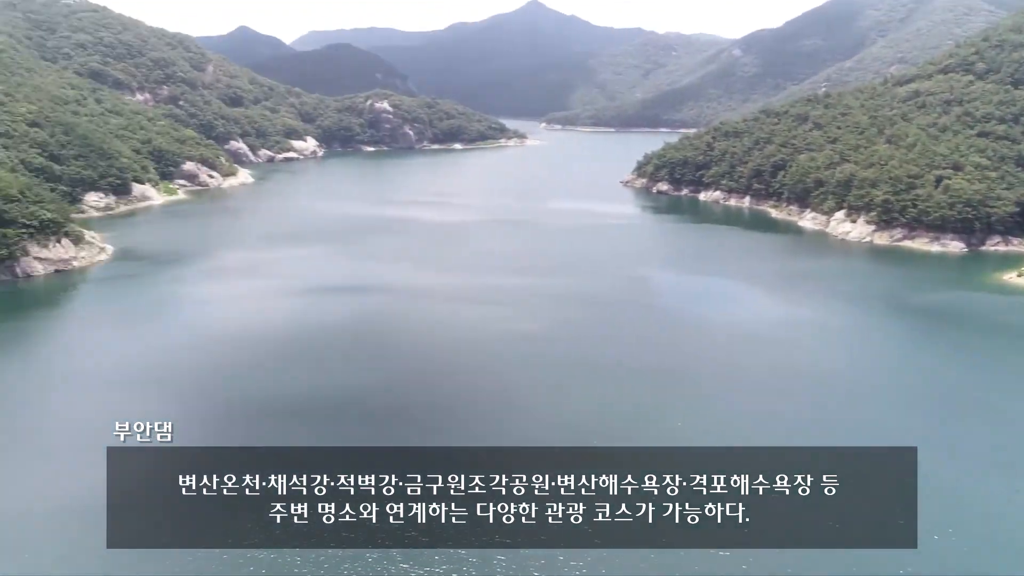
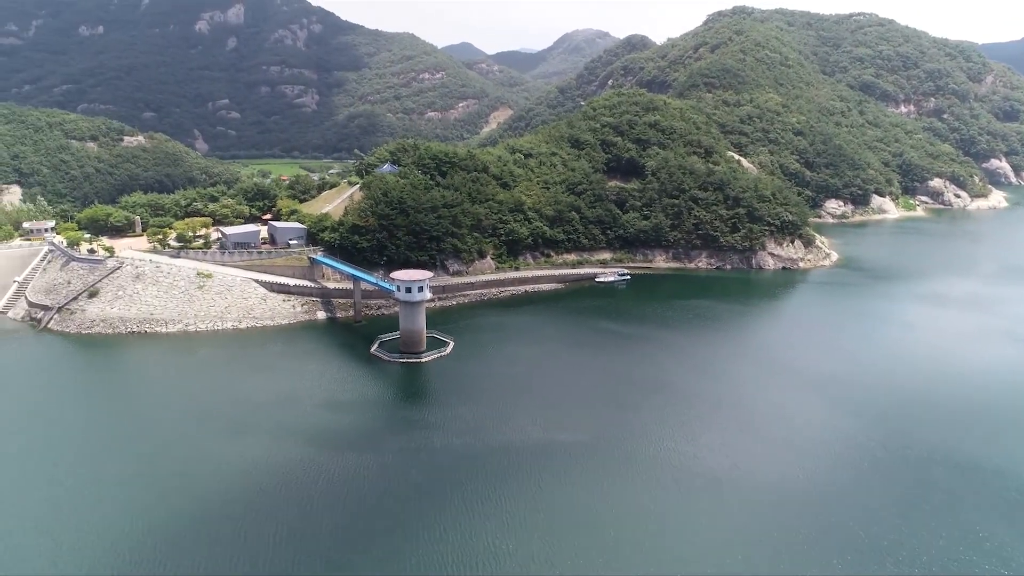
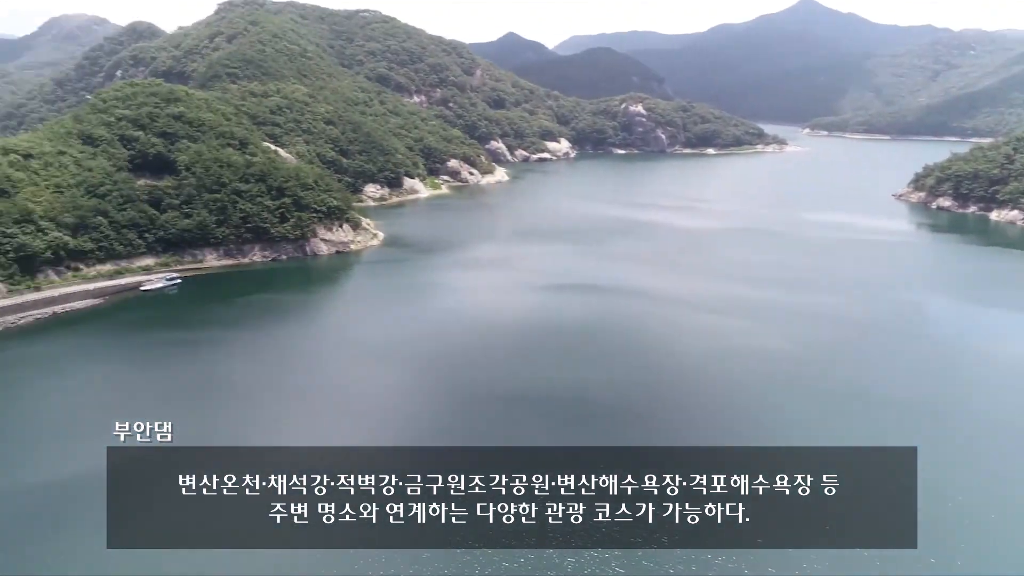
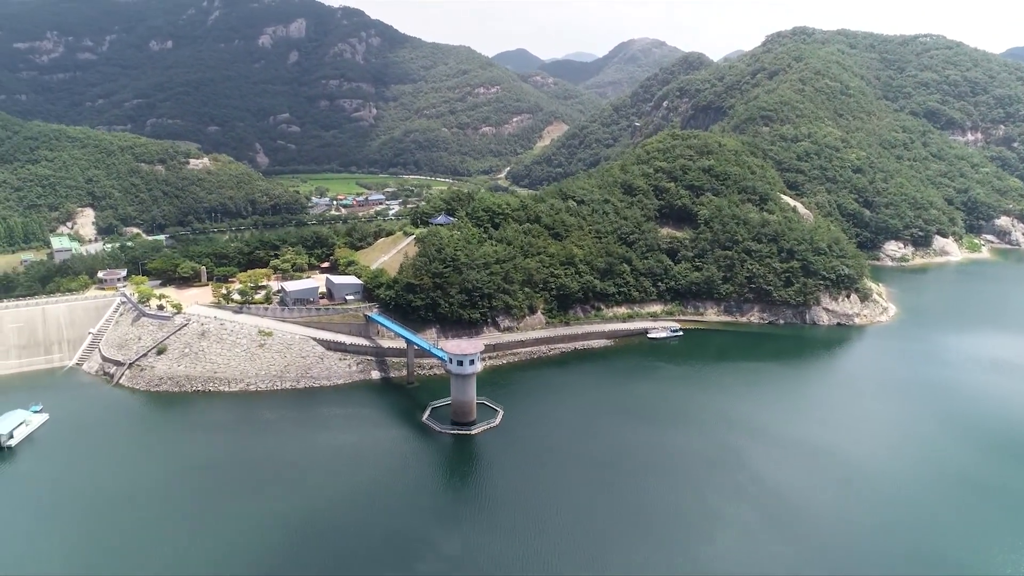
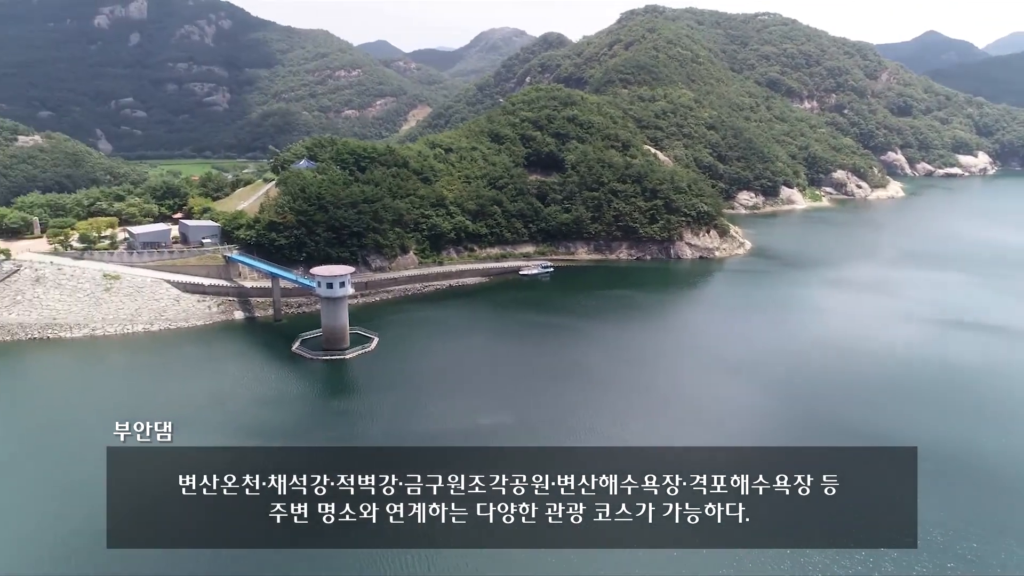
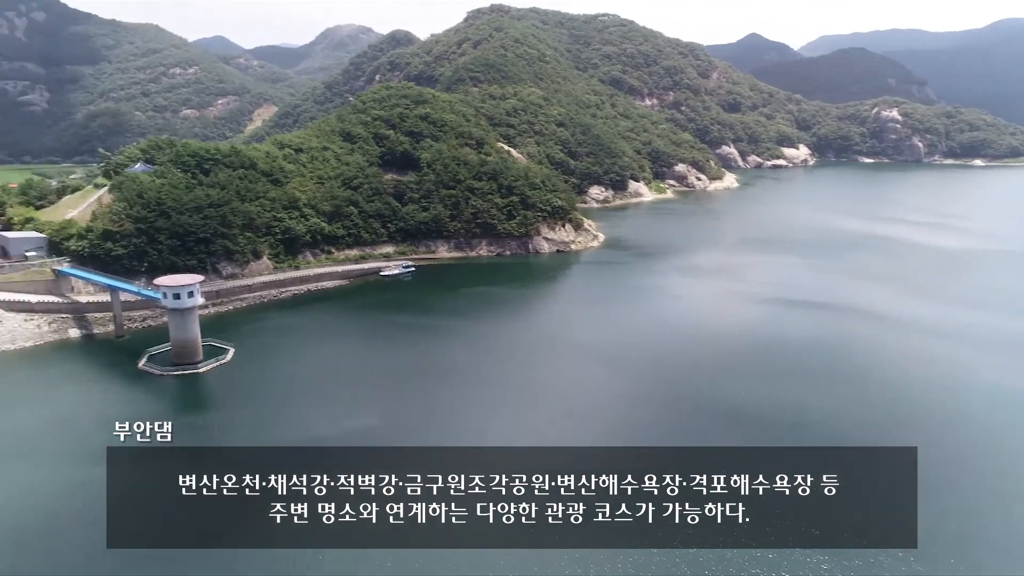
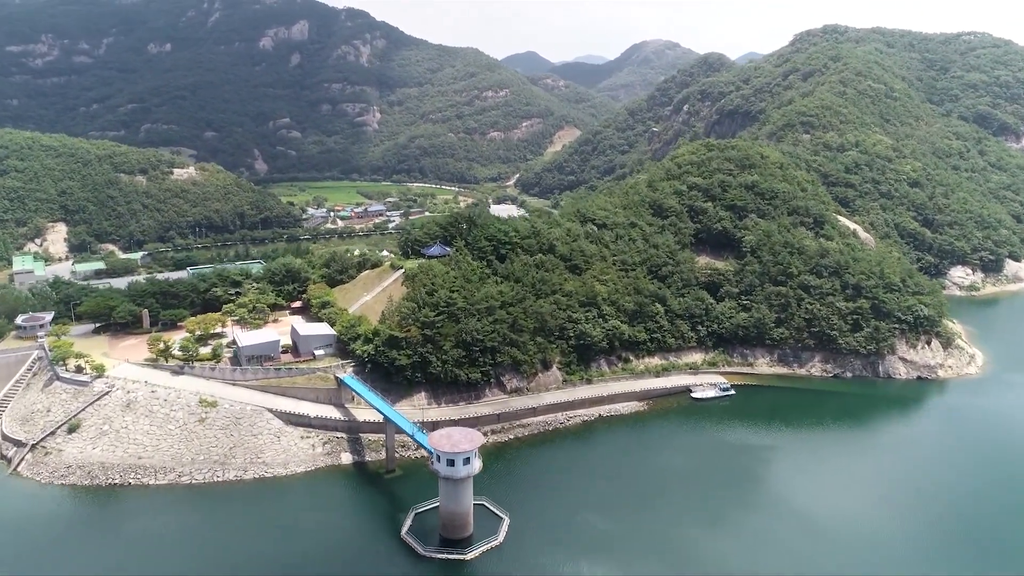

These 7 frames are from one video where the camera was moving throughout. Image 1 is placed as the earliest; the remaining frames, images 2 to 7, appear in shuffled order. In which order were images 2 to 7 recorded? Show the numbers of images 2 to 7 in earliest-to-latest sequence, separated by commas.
3, 6, 5, 2, 4, 7
